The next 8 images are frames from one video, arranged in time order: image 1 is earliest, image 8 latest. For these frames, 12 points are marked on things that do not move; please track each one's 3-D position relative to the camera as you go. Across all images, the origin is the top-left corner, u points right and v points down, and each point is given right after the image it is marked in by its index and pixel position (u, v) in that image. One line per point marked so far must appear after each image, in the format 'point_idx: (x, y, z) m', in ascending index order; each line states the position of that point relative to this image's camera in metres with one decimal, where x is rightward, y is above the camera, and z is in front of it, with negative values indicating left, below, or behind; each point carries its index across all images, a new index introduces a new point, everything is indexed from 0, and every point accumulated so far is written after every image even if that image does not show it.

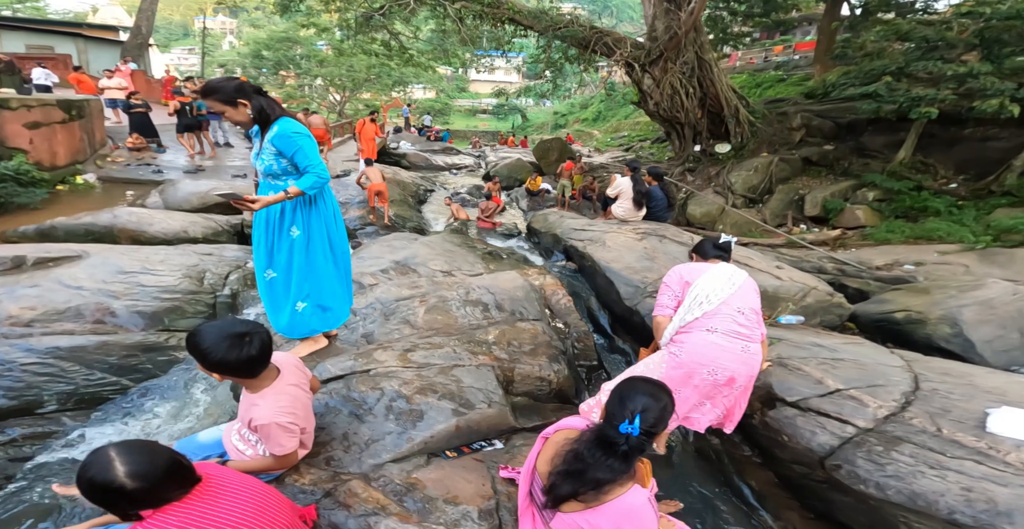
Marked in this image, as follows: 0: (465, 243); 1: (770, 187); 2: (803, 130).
0: (-0.7, +0.3, +6.5) m
1: (+7.0, +2.2, +12.5) m
2: (+8.6, +4.0, +13.6) m
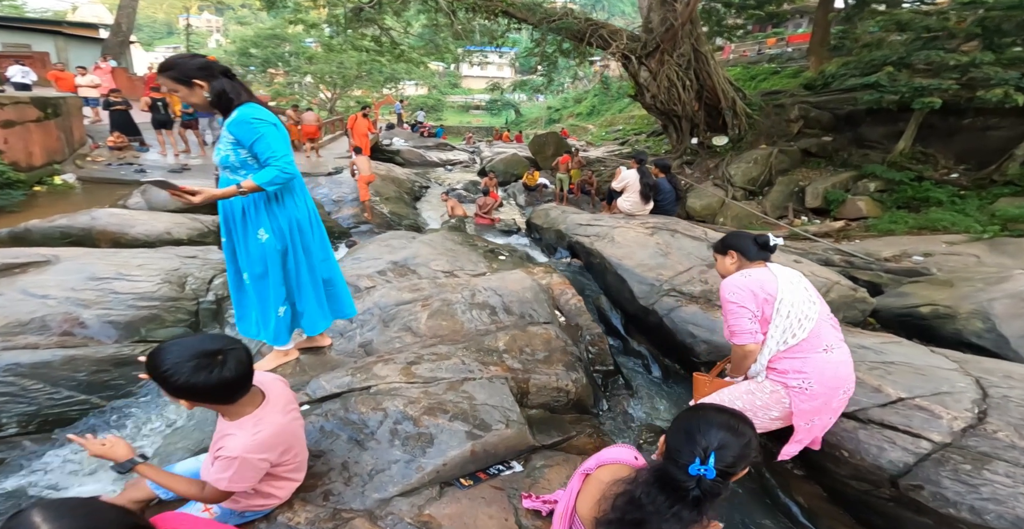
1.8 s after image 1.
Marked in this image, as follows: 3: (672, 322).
0: (-0.7, +0.3, +6.2) m
1: (+6.9, +2.3, +12.3) m
2: (+8.4, +4.2, +13.4) m
3: (+1.4, -0.5, +3.9) m
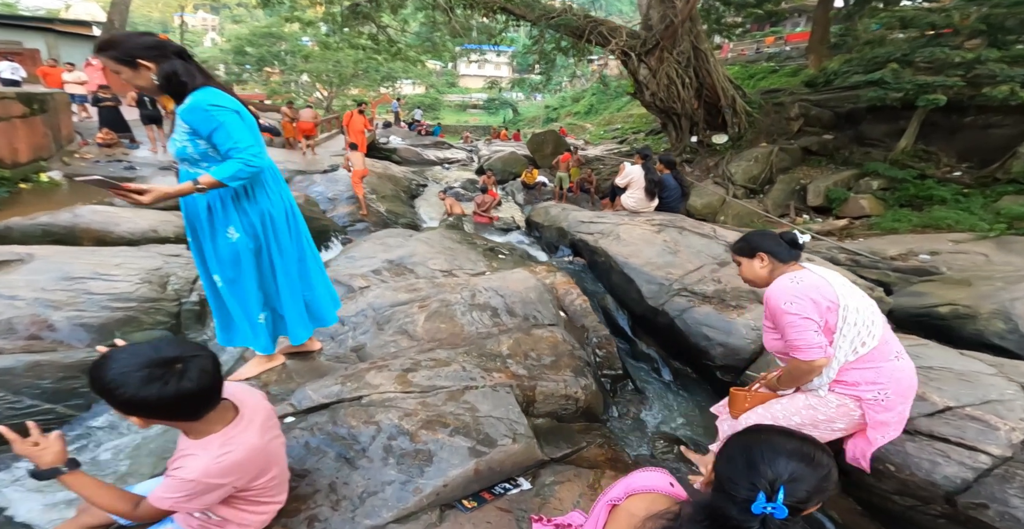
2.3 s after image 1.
0: (-0.7, +0.4, +6.0) m
1: (+6.9, +2.4, +12.2) m
2: (+8.4, +4.3, +13.2) m
3: (+1.5, -0.5, +3.7) m
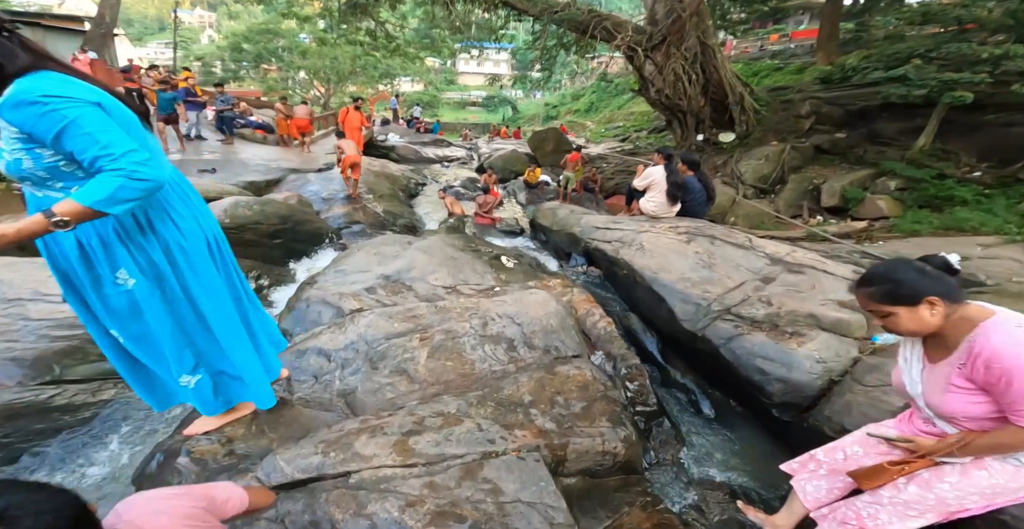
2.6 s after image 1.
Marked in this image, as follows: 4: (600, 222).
0: (-0.6, +0.2, +5.5) m
1: (+7.0, +2.3, +11.7) m
2: (+8.5, +4.2, +12.7) m
3: (+1.6, -0.6, +3.2) m
4: (+1.1, +0.5, +5.6) m
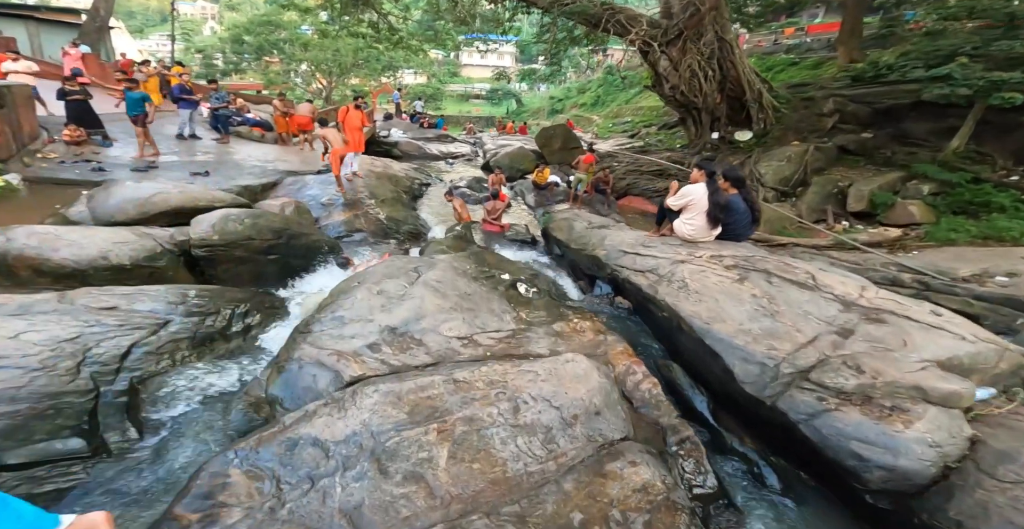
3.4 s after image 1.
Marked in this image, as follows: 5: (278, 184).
0: (-0.3, -0.1, +4.9) m
1: (+7.2, +2.0, +11.0) m
2: (+8.7, +4.0, +12.0) m
3: (+1.8, -1.0, +2.6) m
4: (+1.3, +0.2, +5.0) m
5: (-4.8, +1.8, +9.3) m
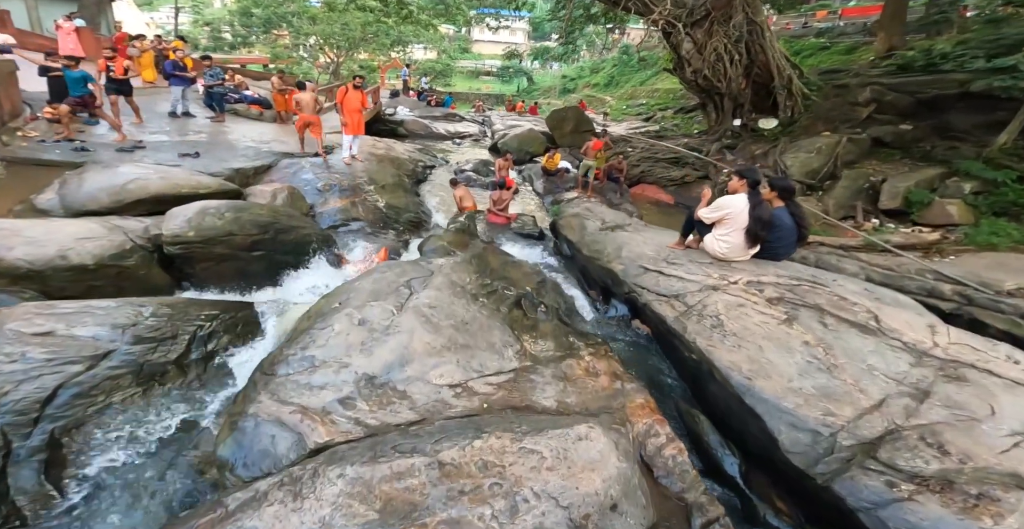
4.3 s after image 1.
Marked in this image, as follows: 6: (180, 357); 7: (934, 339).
0: (-0.3, -0.2, +4.3) m
1: (+7.4, +2.0, +10.2) m
2: (+9.0, +3.9, +11.1) m
3: (+1.7, -1.3, +2.1) m
4: (+1.3, +0.1, +4.4) m
5: (-4.7, +1.9, +8.8) m
6: (-2.4, -0.7, +3.3) m
7: (+2.8, -0.5, +3.0) m
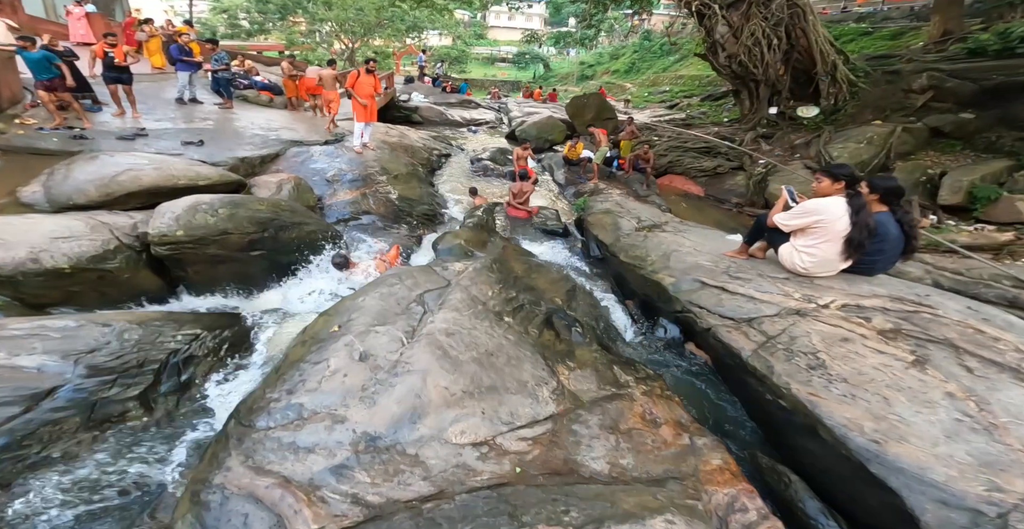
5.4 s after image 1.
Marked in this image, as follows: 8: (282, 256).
0: (0.0, -0.3, +3.7) m
1: (+7.9, +2.0, +9.3) m
2: (+9.5, +3.9, +10.1) m
3: (+1.9, -1.4, +1.4) m
4: (+1.6, 0.0, +3.7) m
5: (-4.2, +2.0, +8.2) m
6: (-2.2, -0.8, +2.7) m
7: (+3.0, -0.6, +2.3) m
8: (-2.7, +0.1, +5.3) m
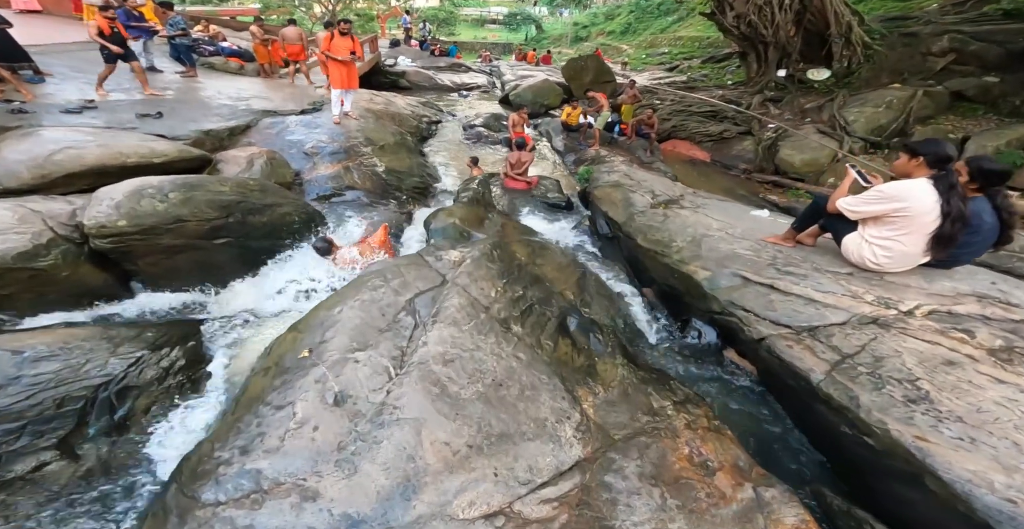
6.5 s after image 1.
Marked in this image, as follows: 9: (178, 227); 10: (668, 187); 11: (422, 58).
0: (0.0, -0.2, +3.1) m
1: (+7.8, +2.5, +8.7) m
2: (+9.4, +4.5, +9.4) m
3: (+2.0, -1.5, +1.0) m
4: (+1.7, 0.0, +3.2) m
5: (-4.3, +2.3, +7.4) m
6: (-2.1, -0.8, +2.2) m
7: (+3.1, -0.6, +1.8) m
8: (-2.7, +0.2, +4.7) m
9: (-3.1, +0.3, +4.2) m
10: (+2.0, +1.0, +5.7) m
11: (-3.6, +8.1, +17.9) m
